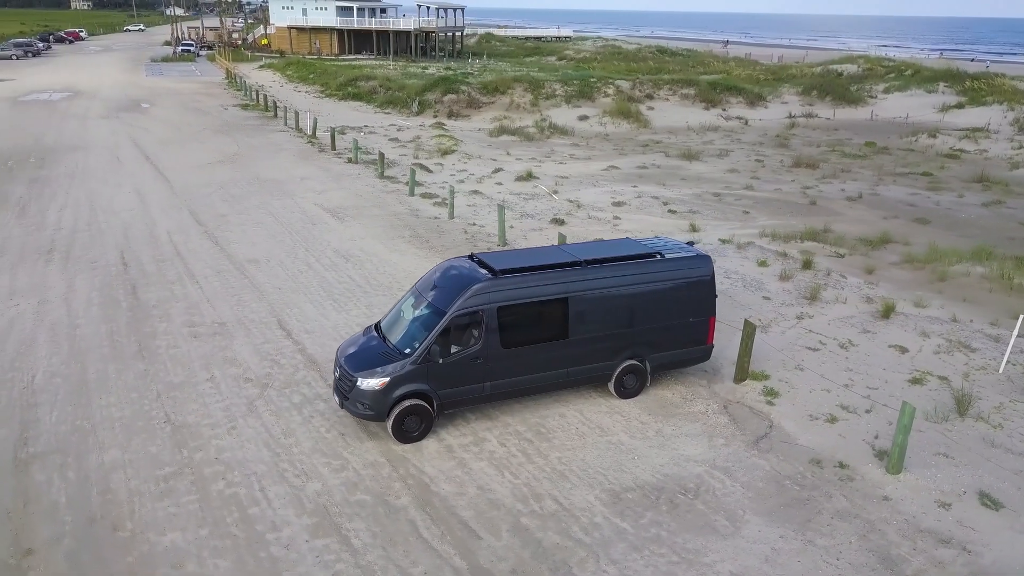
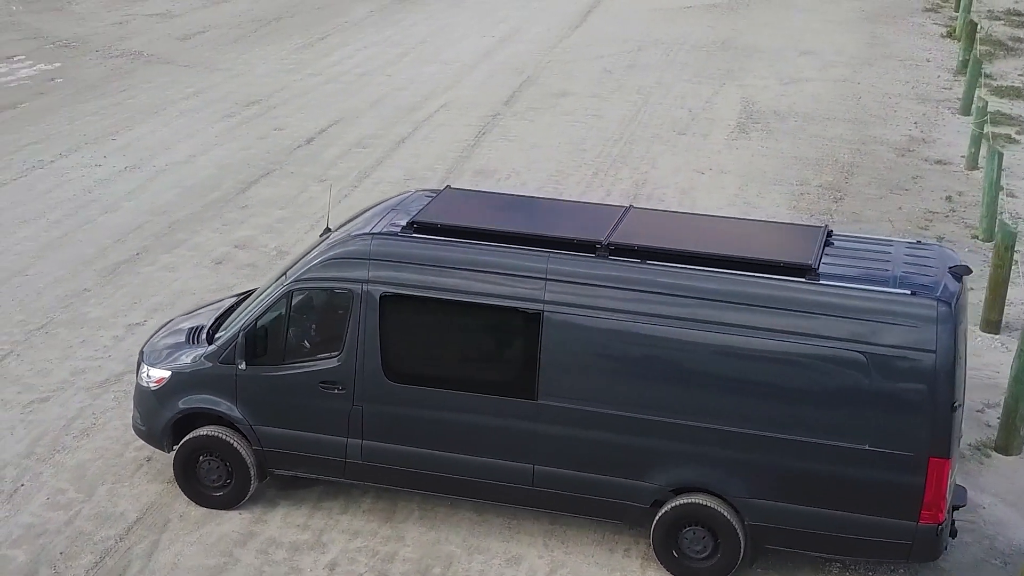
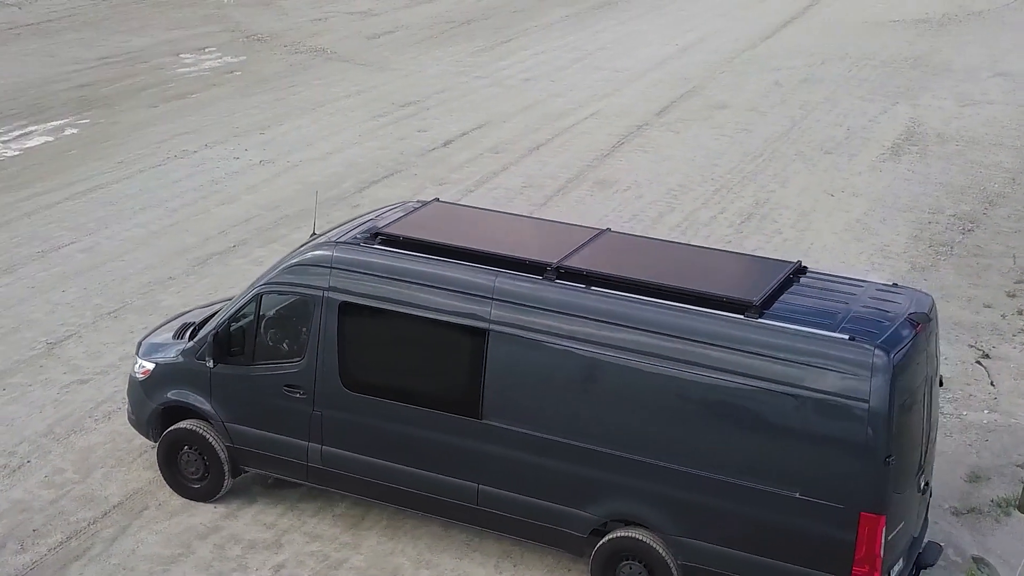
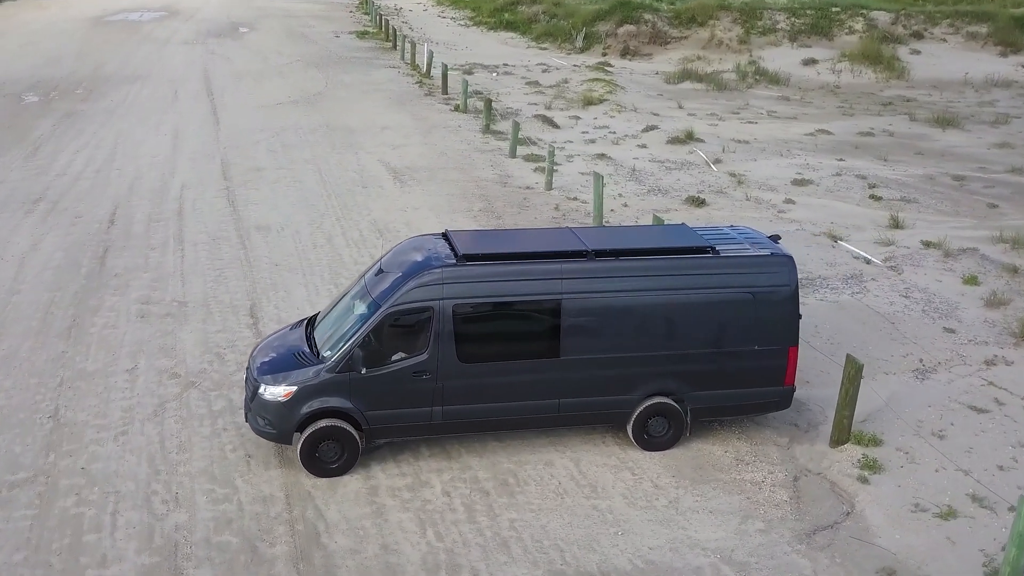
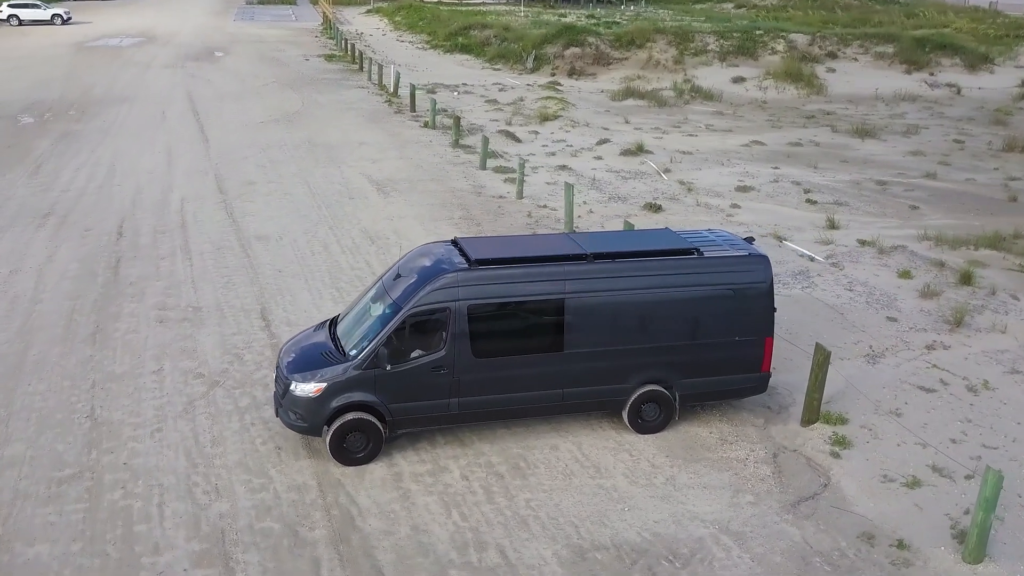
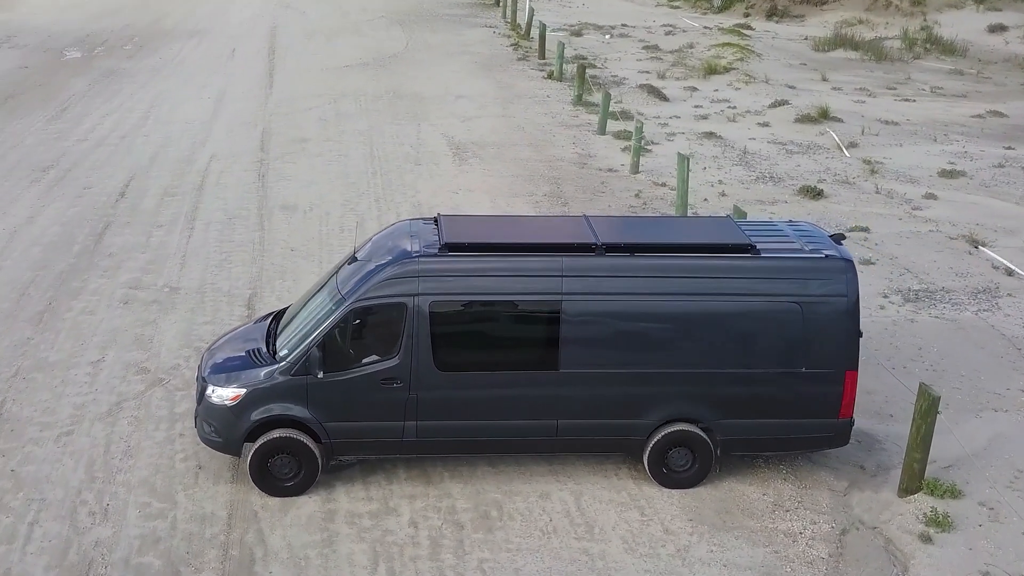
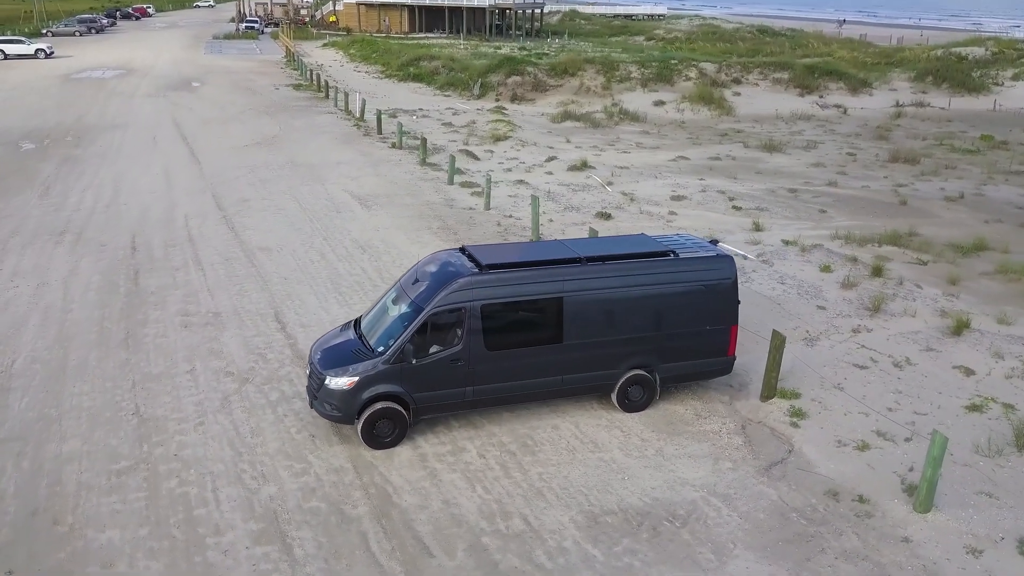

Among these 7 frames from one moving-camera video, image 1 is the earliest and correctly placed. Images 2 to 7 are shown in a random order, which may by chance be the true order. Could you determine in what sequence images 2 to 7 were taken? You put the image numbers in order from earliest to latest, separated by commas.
7, 5, 4, 6, 2, 3
